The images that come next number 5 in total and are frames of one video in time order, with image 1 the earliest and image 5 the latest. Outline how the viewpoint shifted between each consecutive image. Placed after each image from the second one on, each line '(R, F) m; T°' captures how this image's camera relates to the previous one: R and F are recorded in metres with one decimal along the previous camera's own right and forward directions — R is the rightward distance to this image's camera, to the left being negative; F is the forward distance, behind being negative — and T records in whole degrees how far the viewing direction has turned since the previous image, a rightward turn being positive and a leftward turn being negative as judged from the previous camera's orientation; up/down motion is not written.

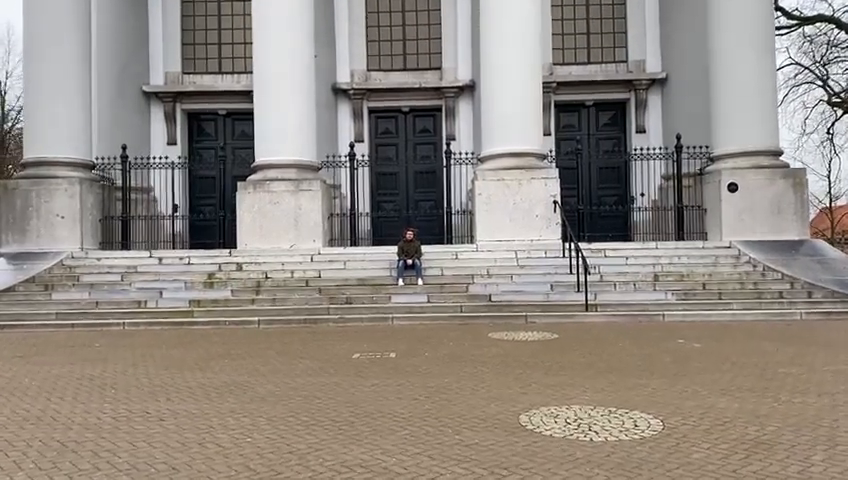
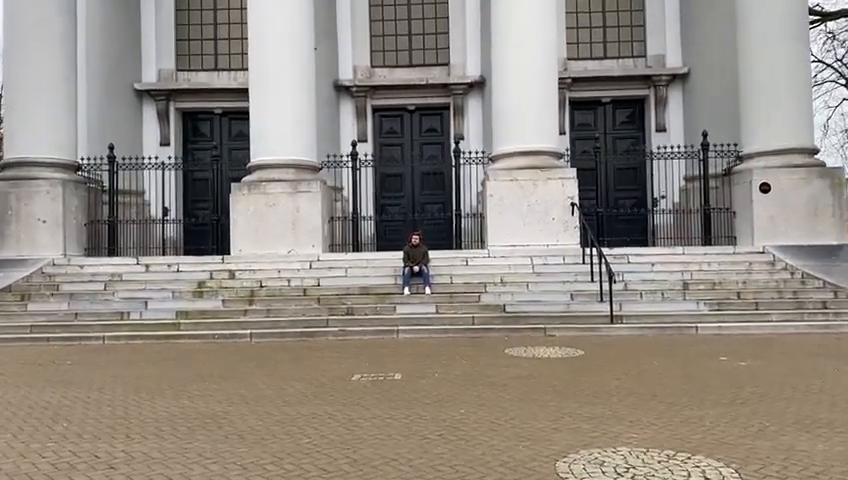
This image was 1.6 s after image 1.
(-0.1, +1.2) m; 0°
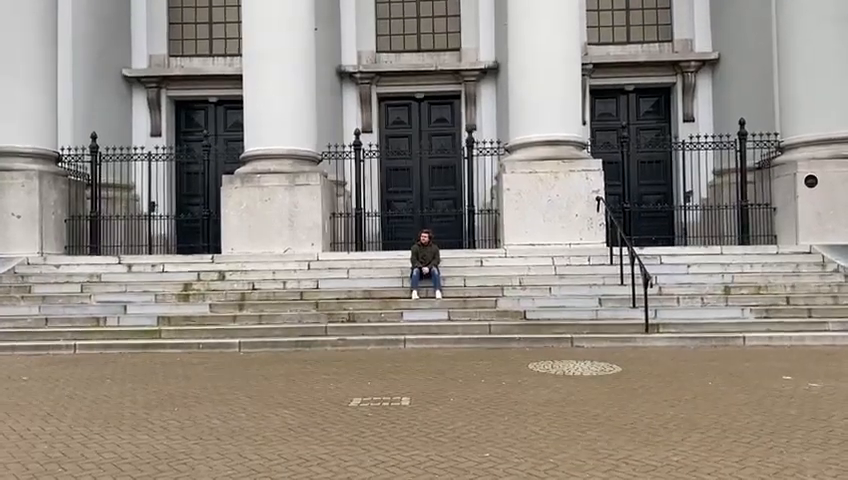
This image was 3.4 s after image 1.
(-0.1, +1.4) m; -1°
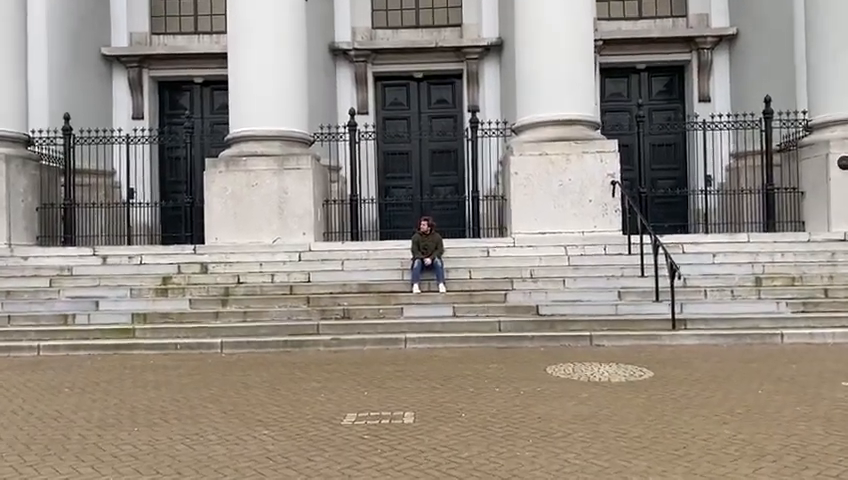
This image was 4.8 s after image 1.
(-0.1, +1.1) m; 0°
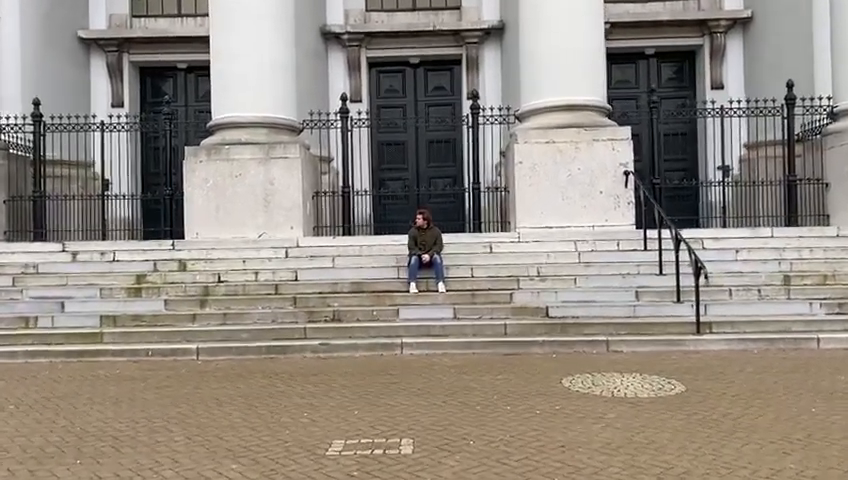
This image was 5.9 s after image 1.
(0.0, +1.0) m; 0°
